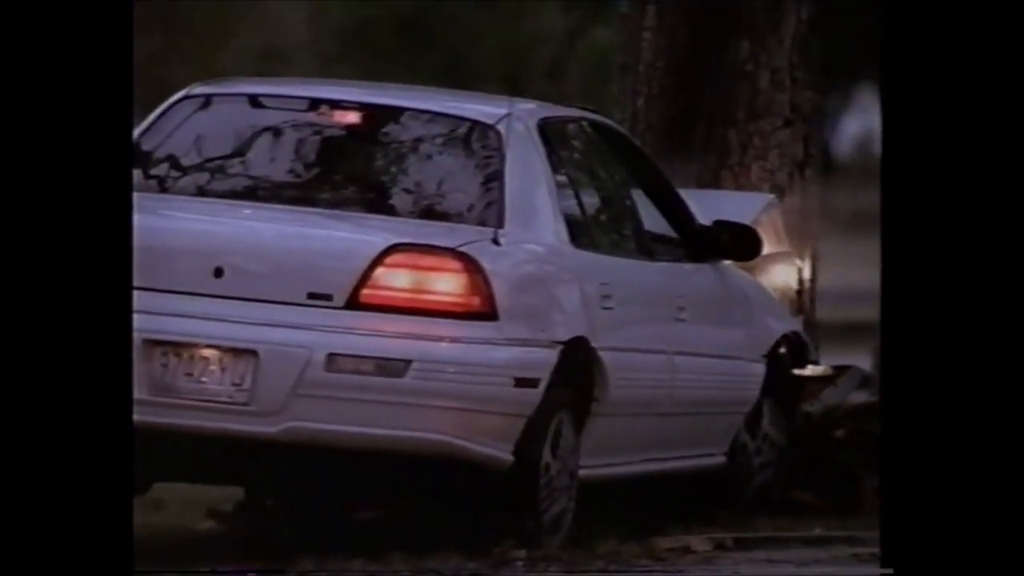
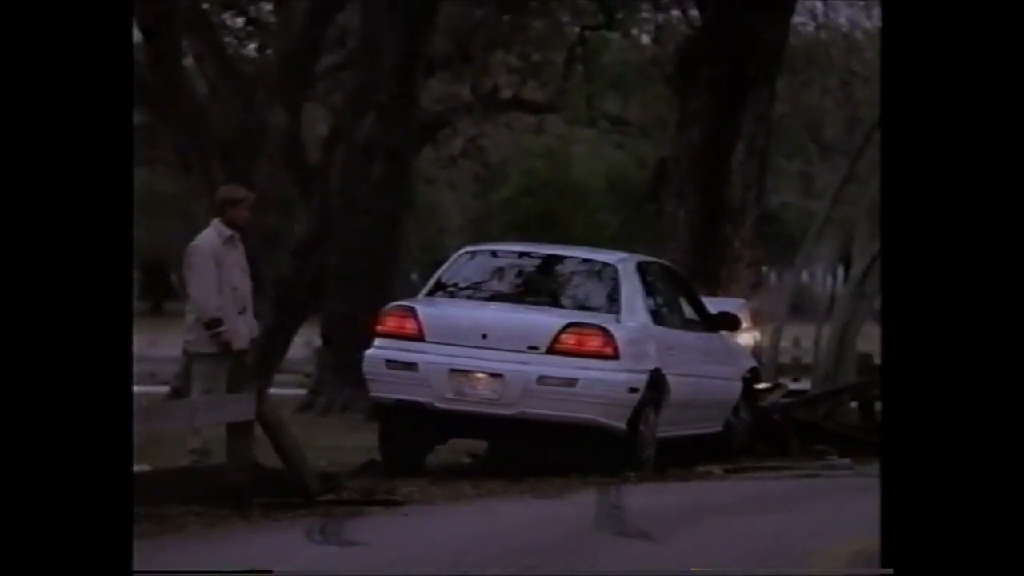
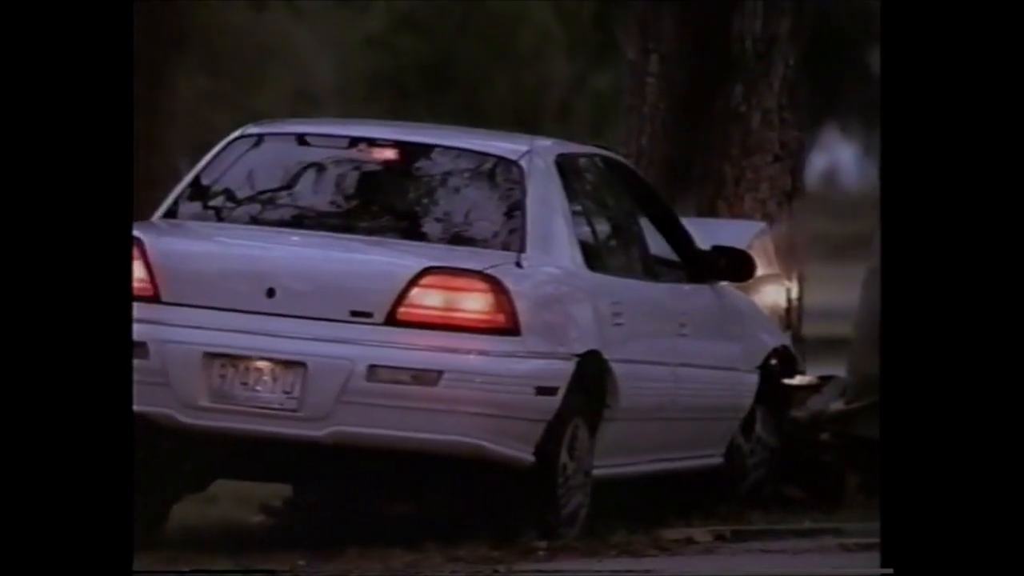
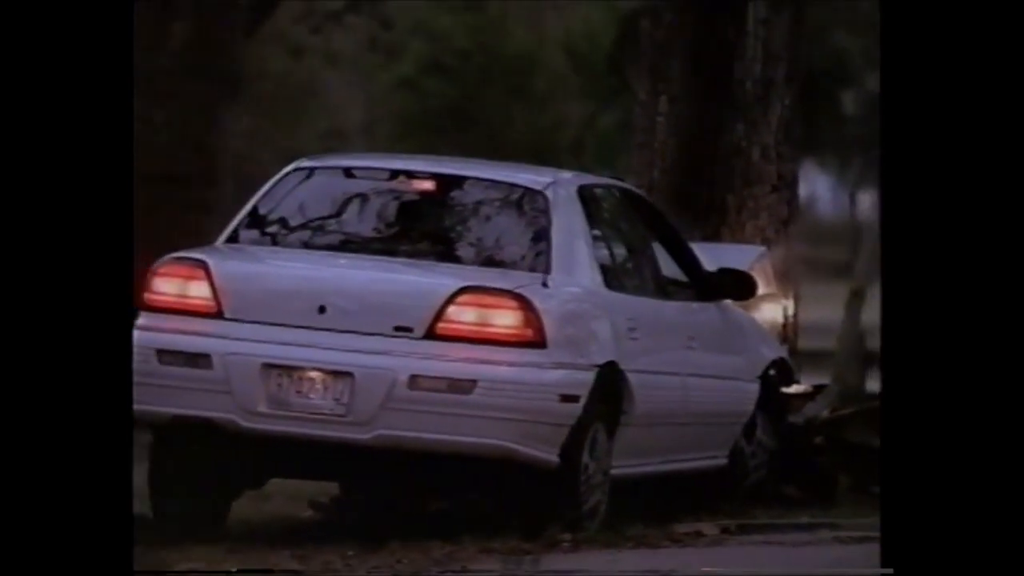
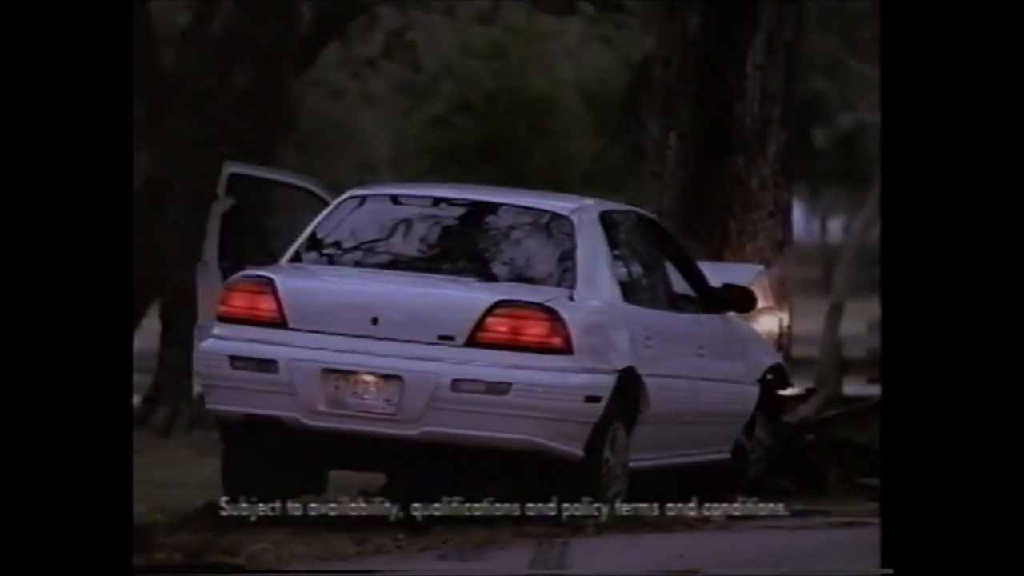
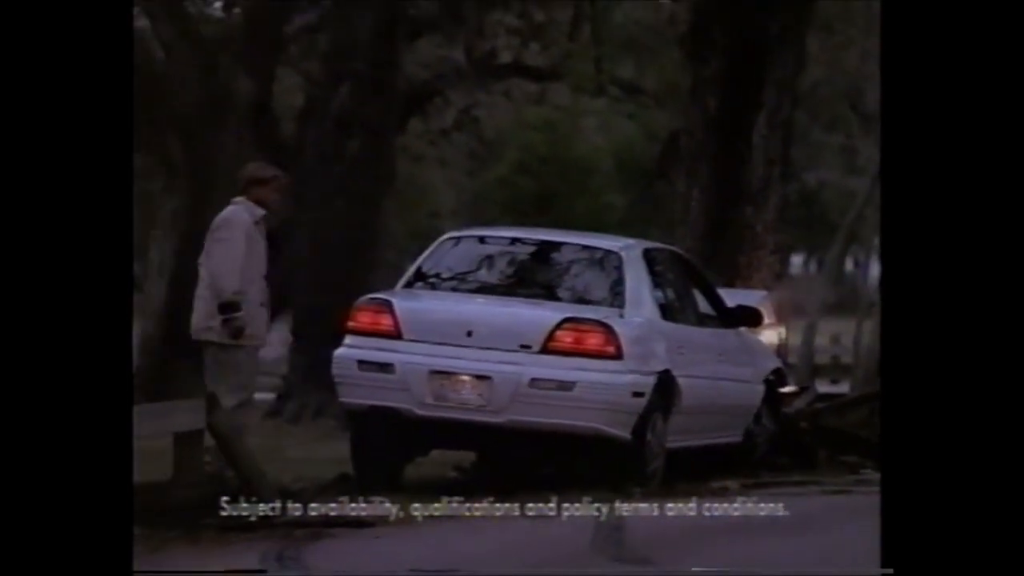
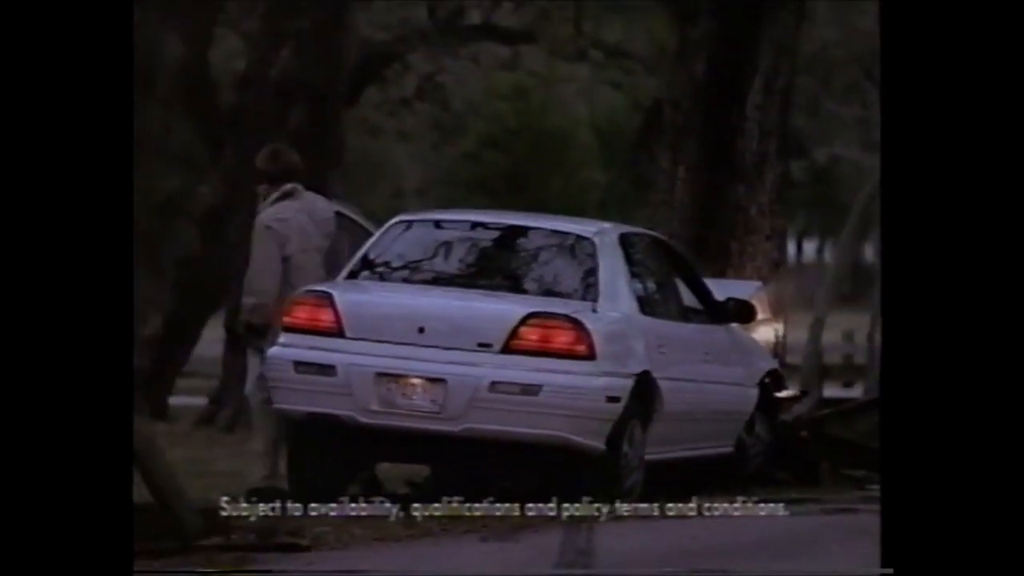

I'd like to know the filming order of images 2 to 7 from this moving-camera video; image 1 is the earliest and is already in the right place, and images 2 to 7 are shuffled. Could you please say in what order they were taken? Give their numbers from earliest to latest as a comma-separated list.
3, 4, 5, 7, 6, 2
